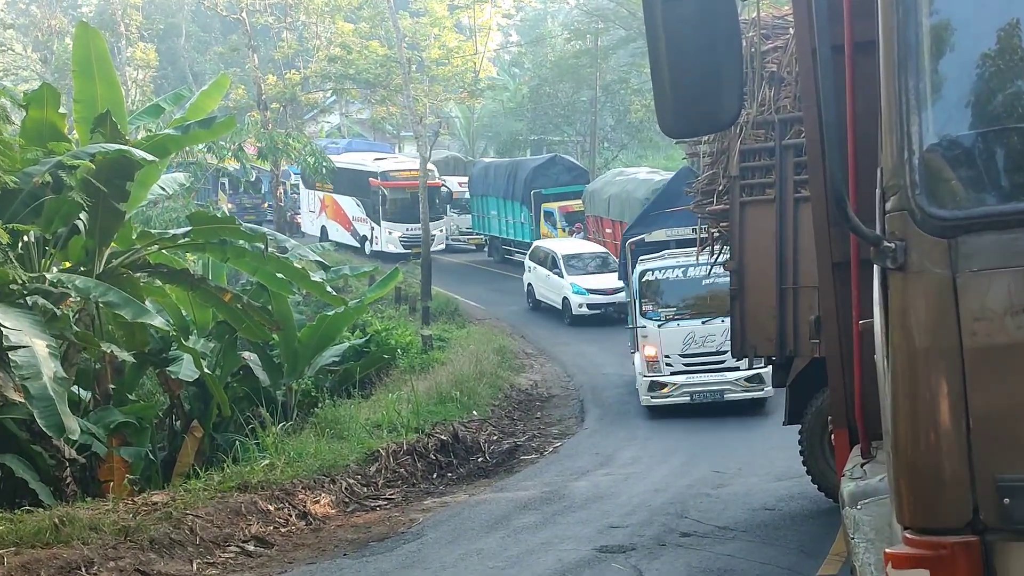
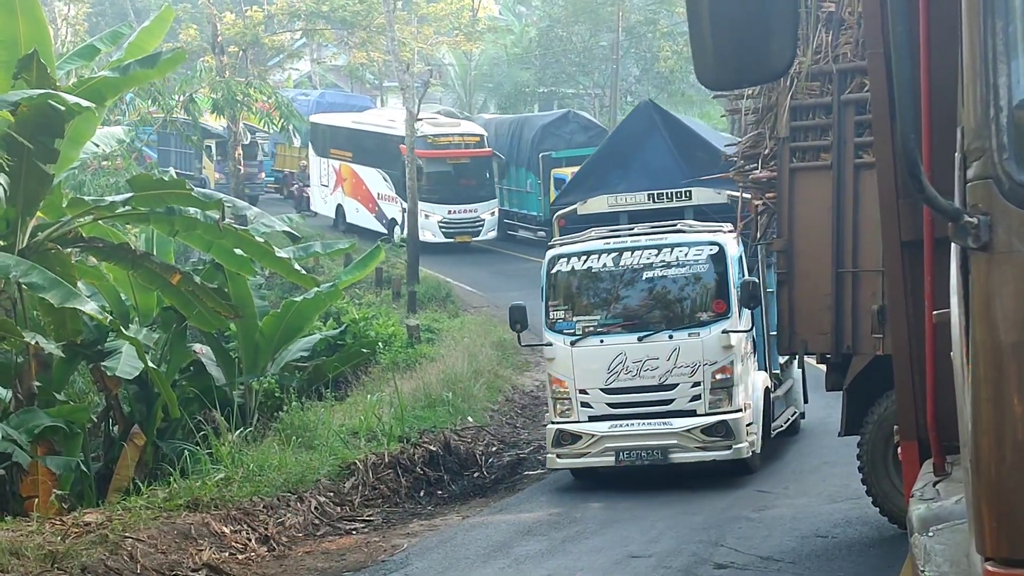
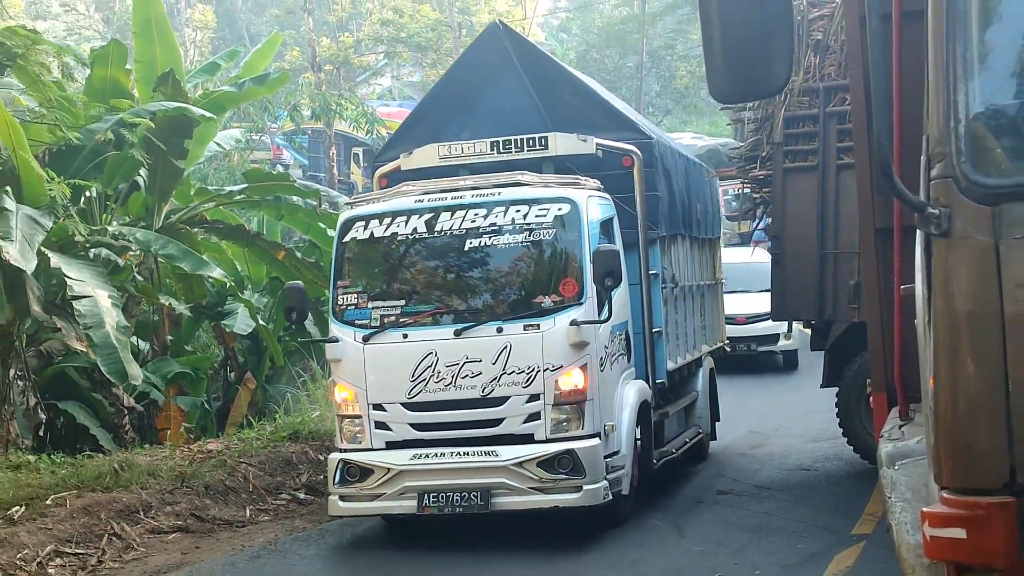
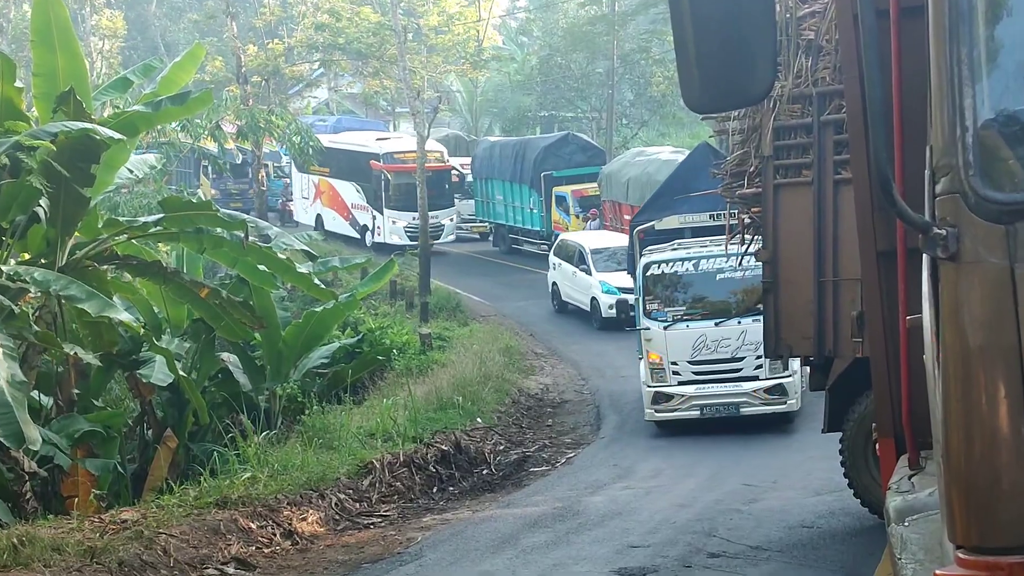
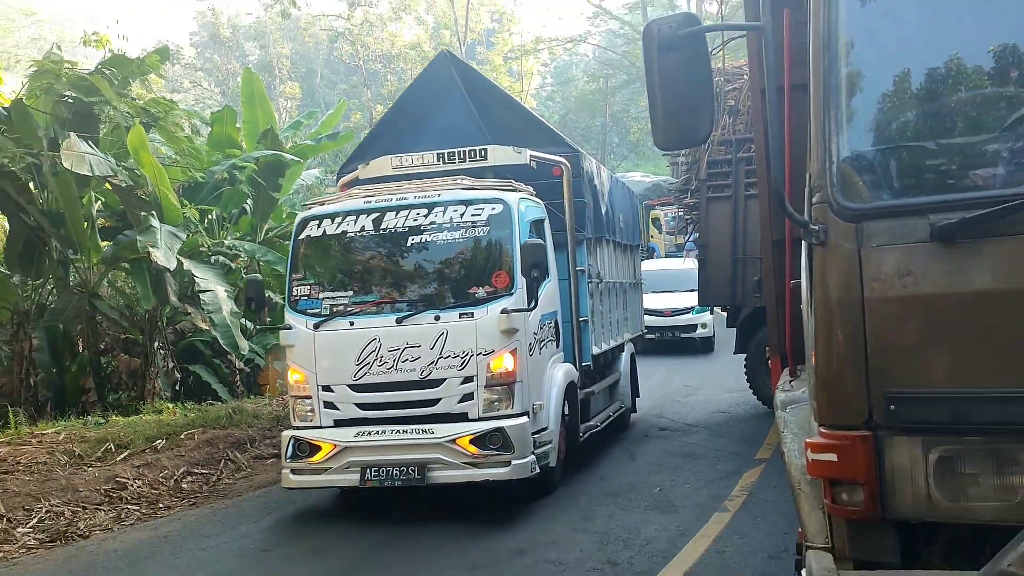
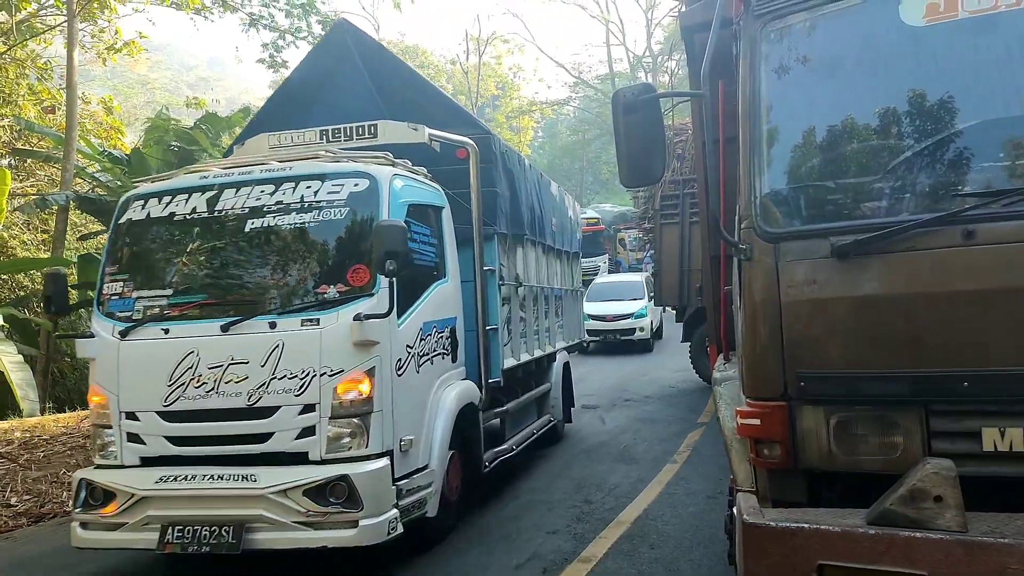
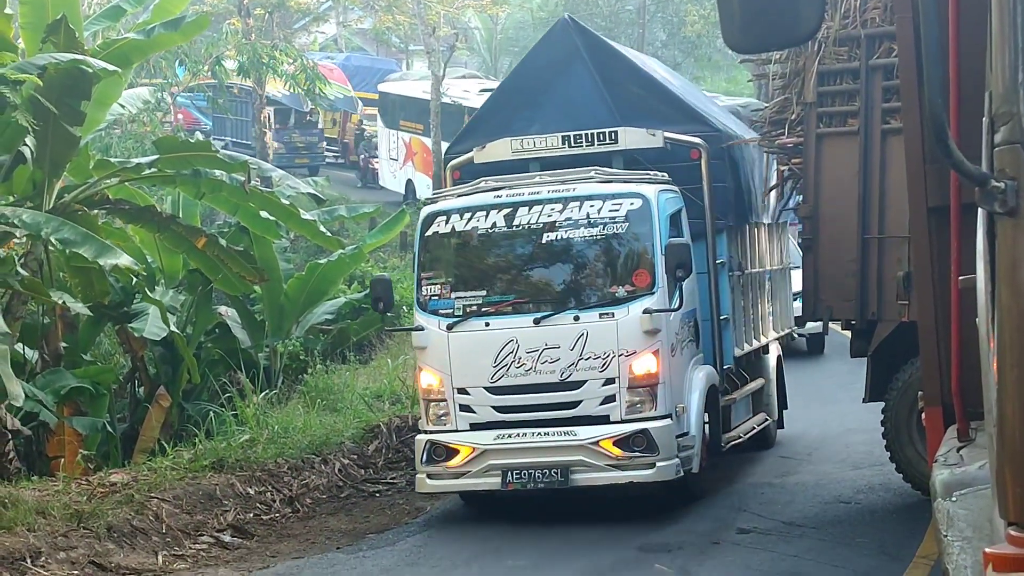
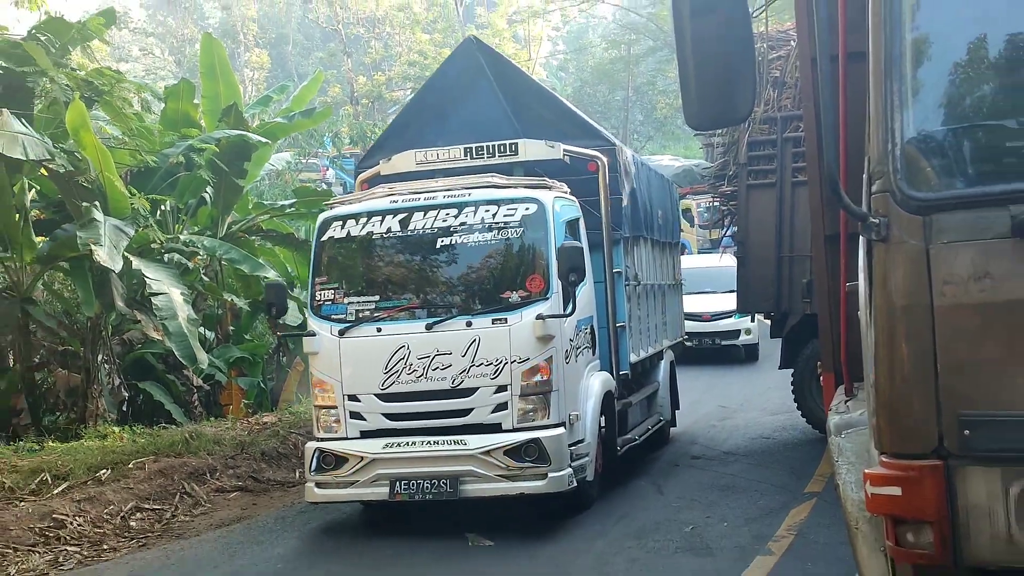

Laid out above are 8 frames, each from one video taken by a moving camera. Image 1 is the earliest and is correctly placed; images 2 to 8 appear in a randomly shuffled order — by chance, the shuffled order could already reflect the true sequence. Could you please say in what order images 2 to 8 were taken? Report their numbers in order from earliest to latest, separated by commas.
4, 2, 7, 3, 8, 5, 6
